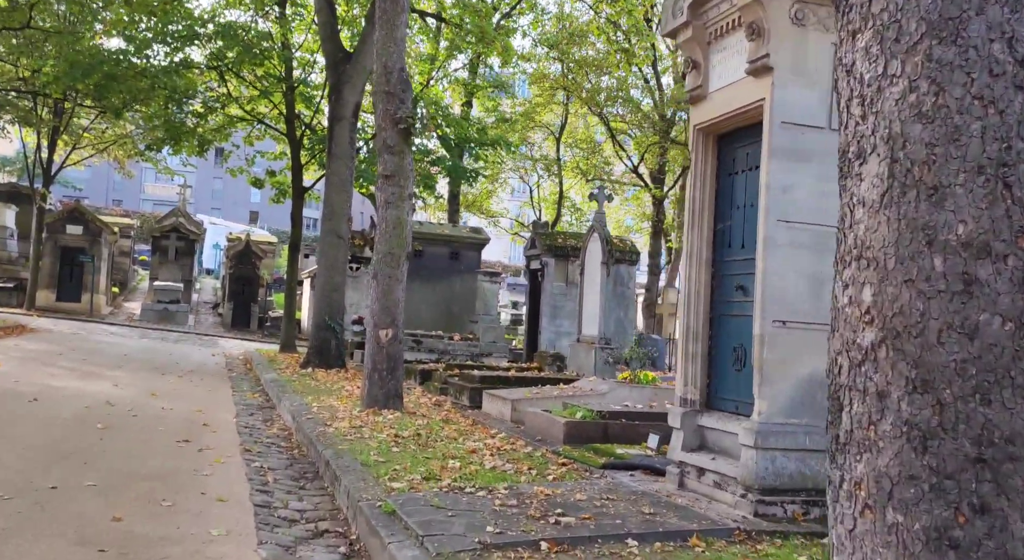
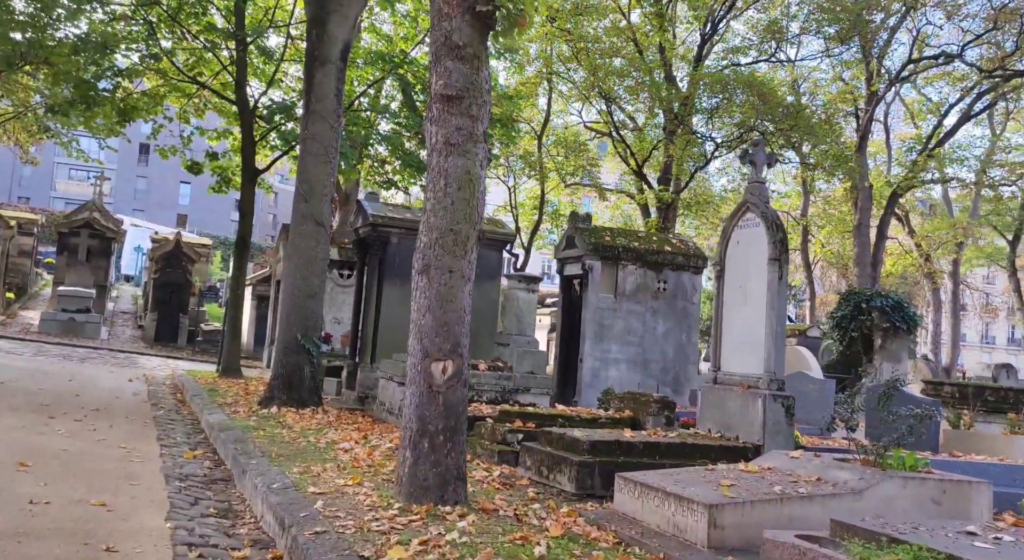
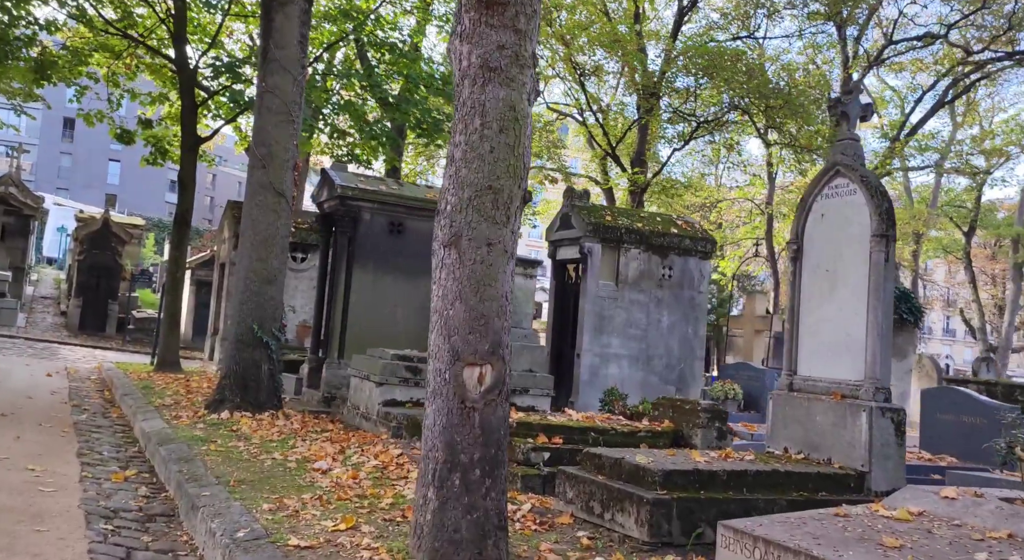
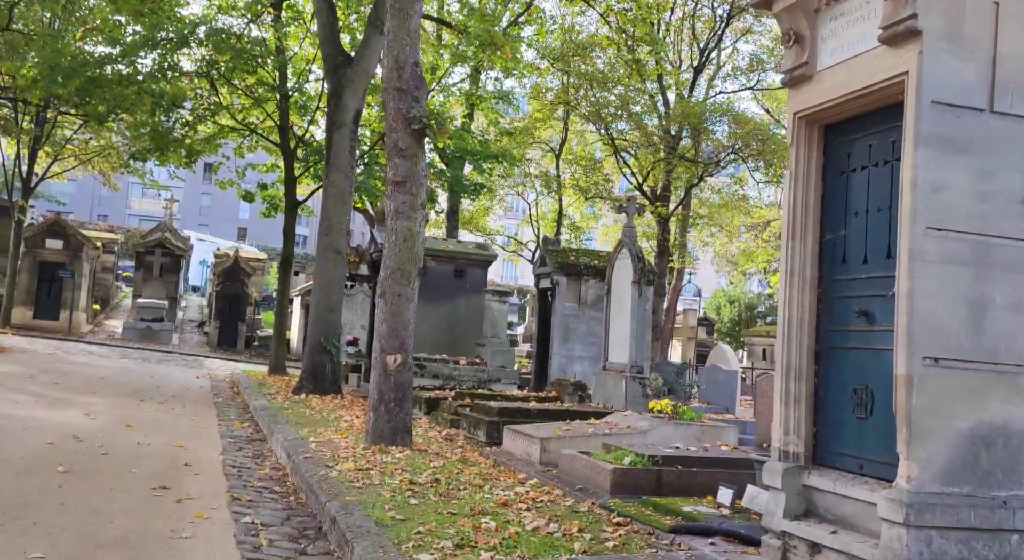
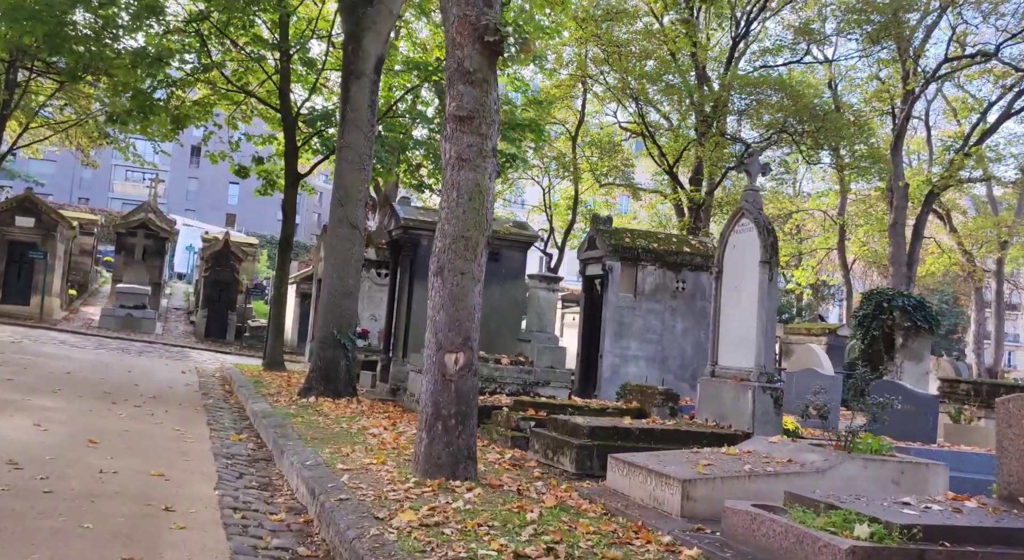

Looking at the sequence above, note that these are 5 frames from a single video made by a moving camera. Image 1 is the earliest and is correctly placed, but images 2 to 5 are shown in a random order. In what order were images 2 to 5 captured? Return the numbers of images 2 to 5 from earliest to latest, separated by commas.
4, 5, 2, 3
